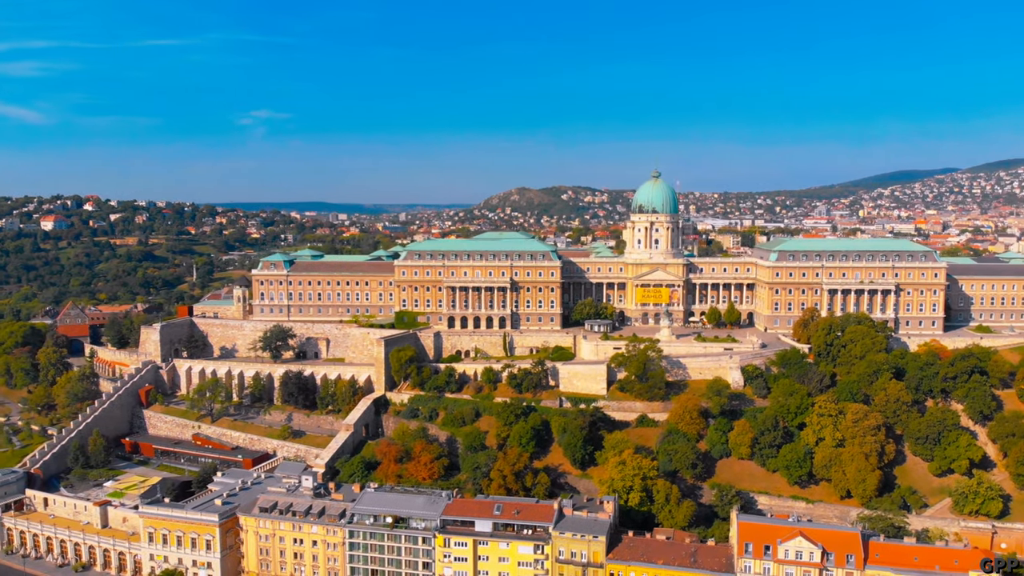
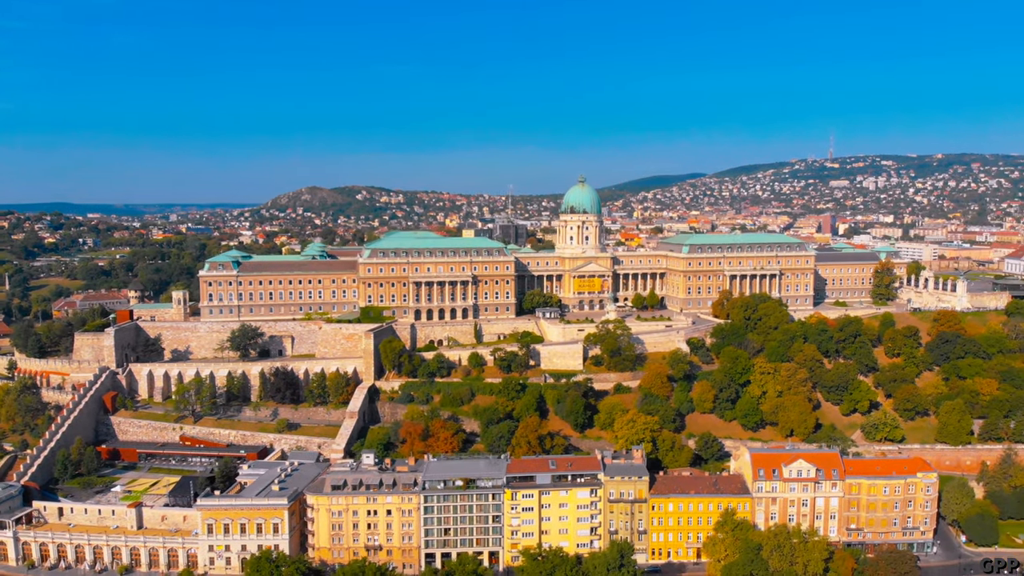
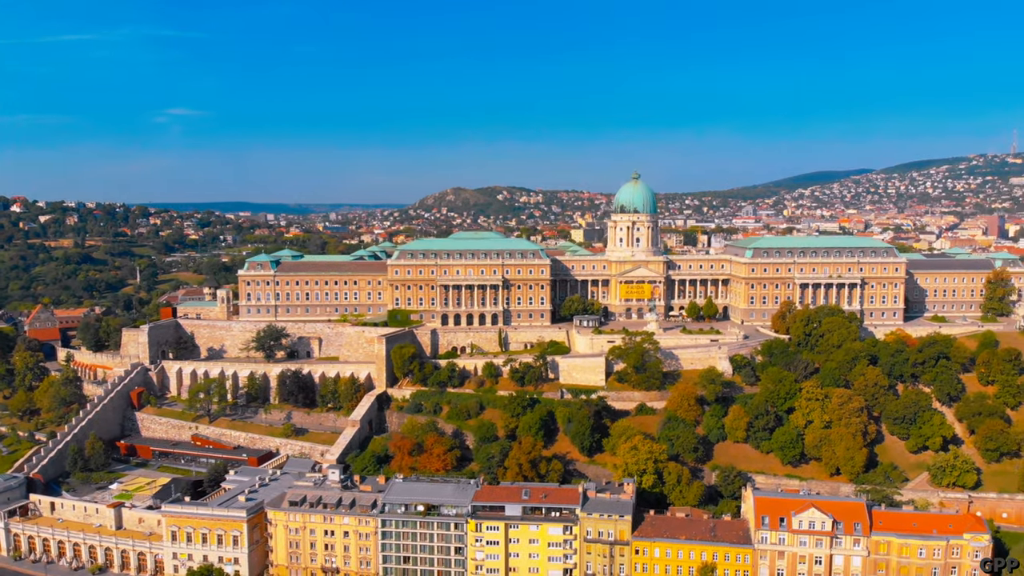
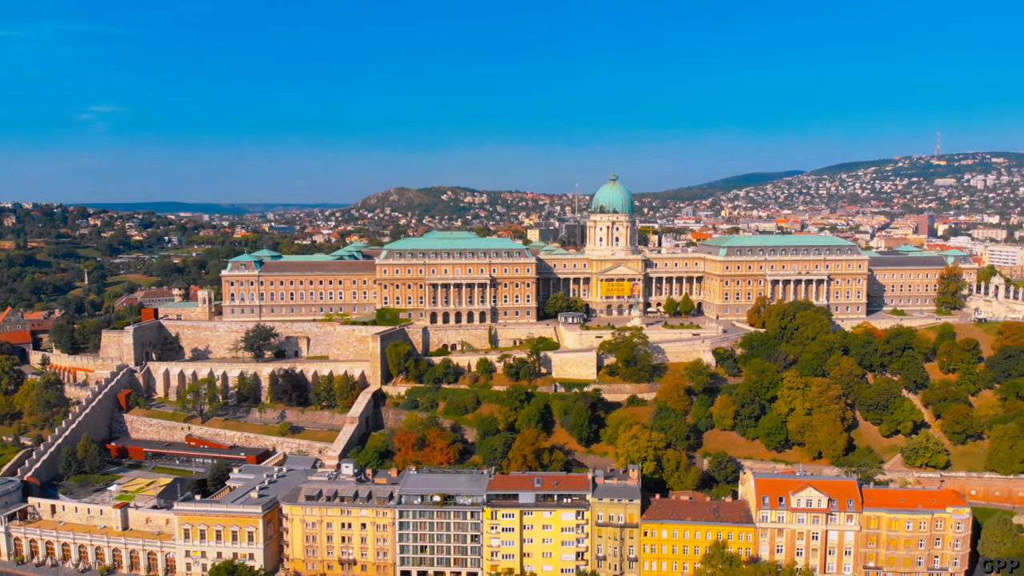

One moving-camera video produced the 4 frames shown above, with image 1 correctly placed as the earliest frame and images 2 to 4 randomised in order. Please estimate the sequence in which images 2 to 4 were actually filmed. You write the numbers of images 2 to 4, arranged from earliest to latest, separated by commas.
3, 4, 2
